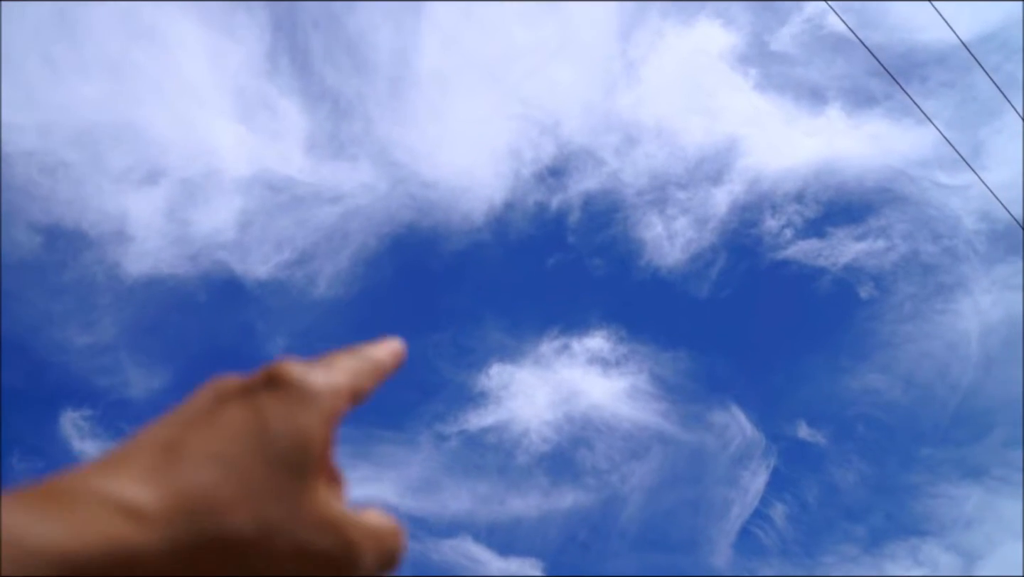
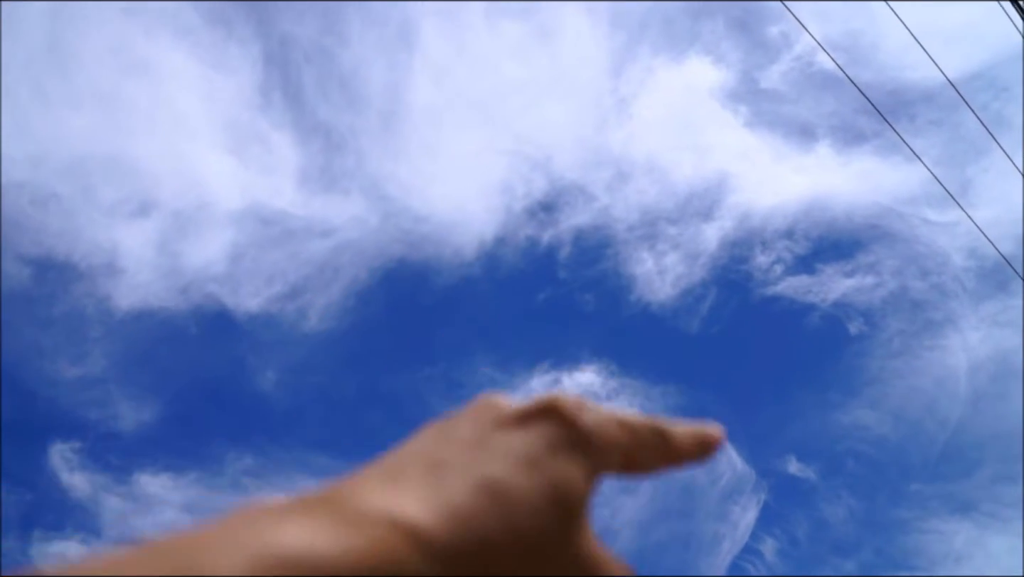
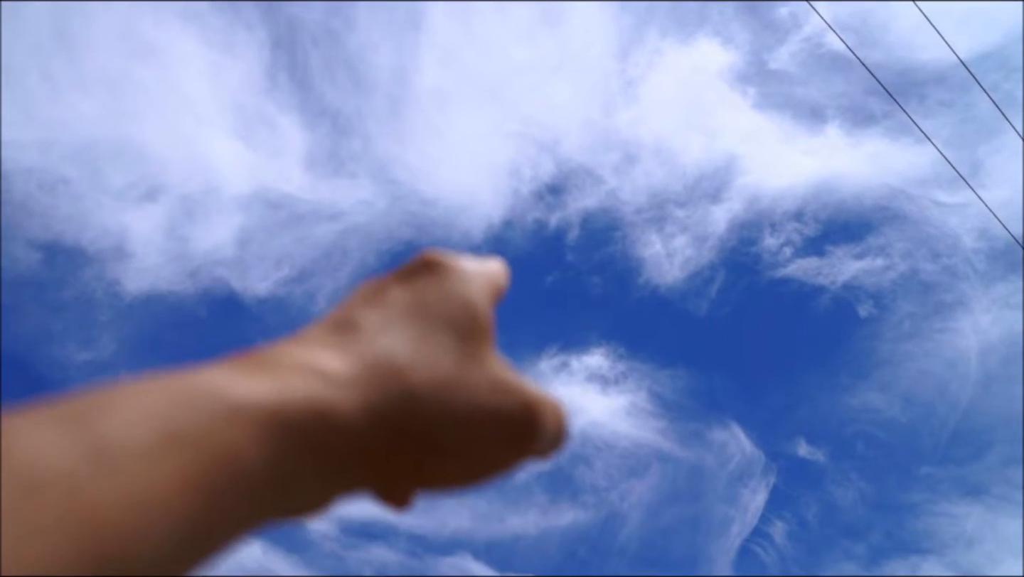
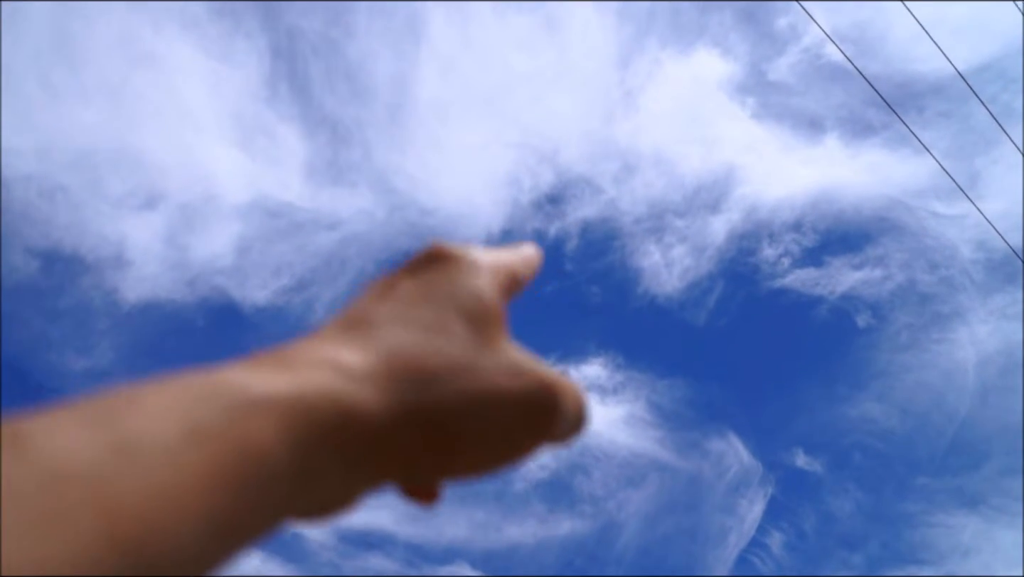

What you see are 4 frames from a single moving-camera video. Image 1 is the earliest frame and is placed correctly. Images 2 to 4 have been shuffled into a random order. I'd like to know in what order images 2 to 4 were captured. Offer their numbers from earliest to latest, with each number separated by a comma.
3, 4, 2
